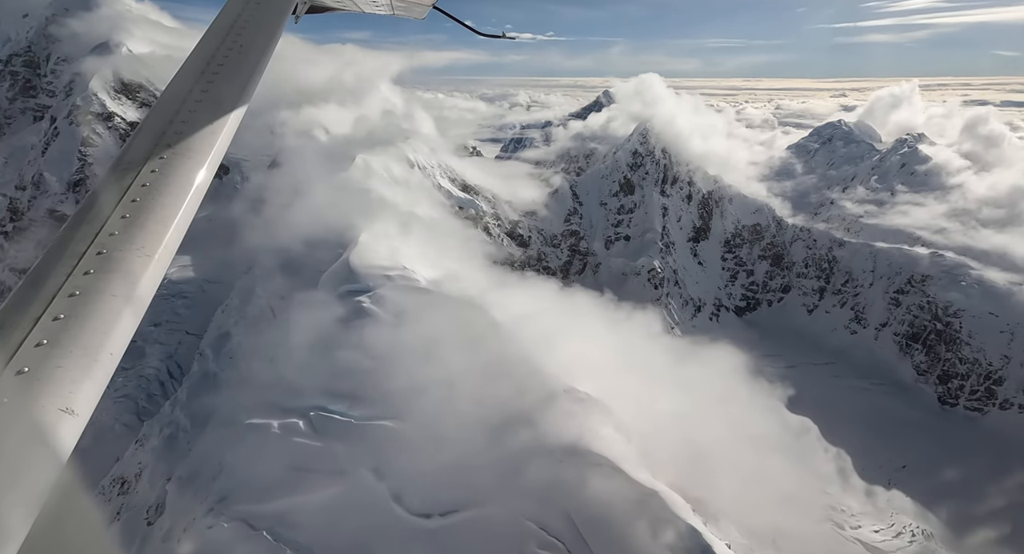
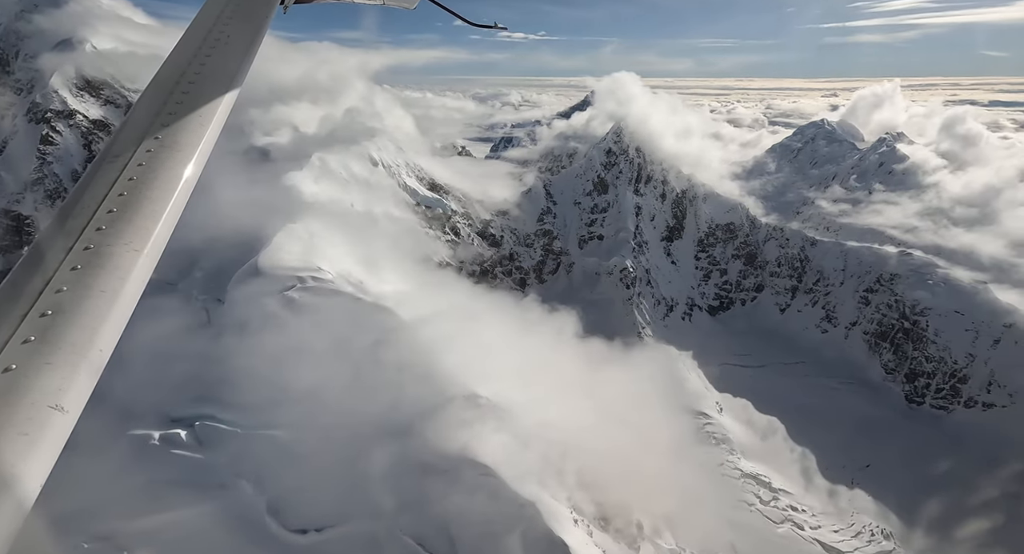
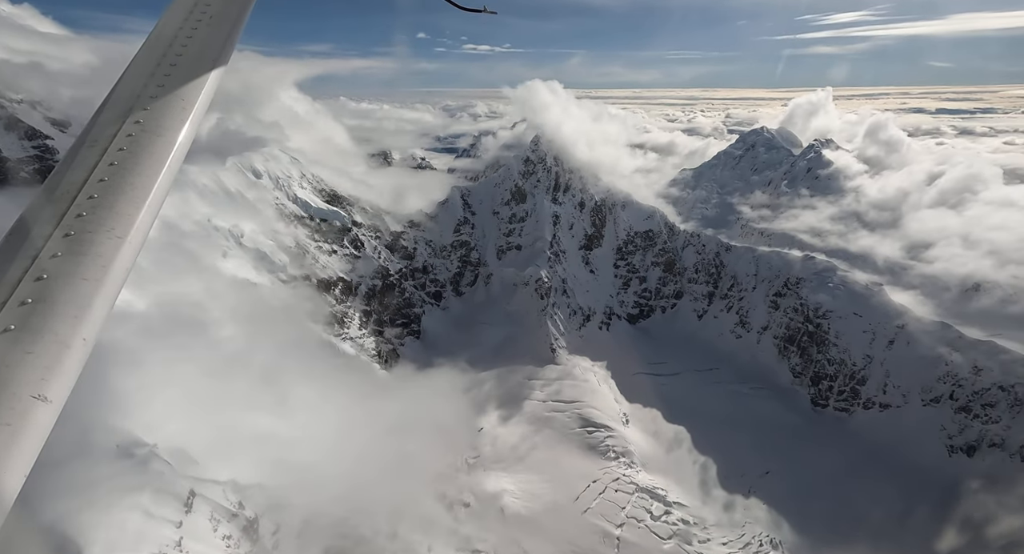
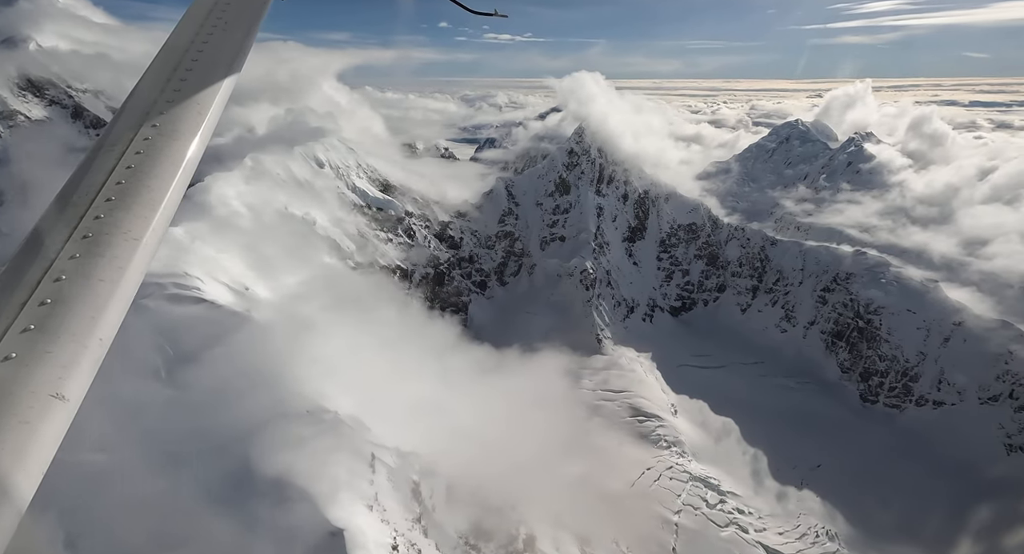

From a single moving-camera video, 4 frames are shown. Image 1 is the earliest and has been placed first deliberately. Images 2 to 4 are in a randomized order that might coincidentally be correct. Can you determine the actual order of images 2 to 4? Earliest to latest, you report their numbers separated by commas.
2, 4, 3
